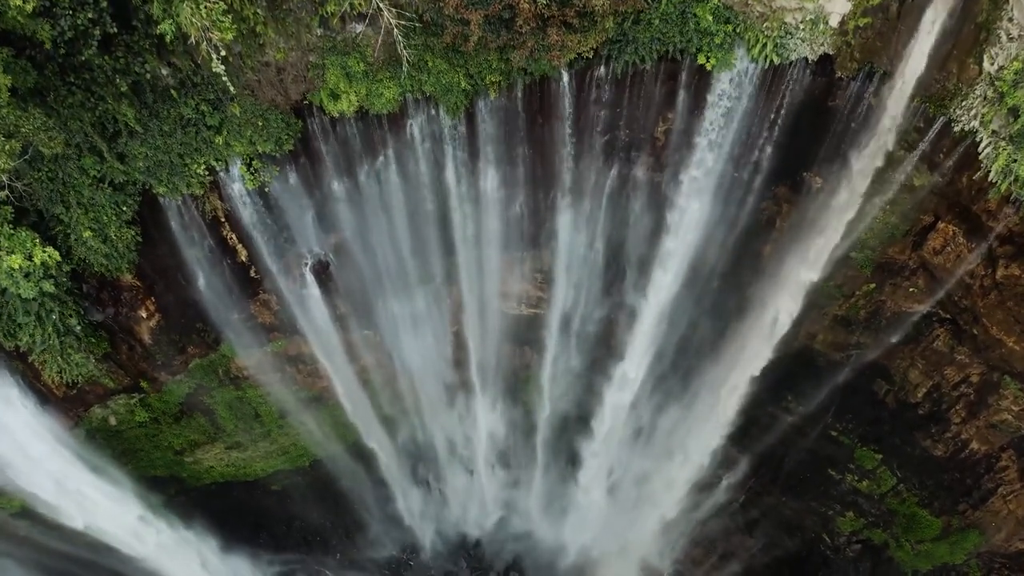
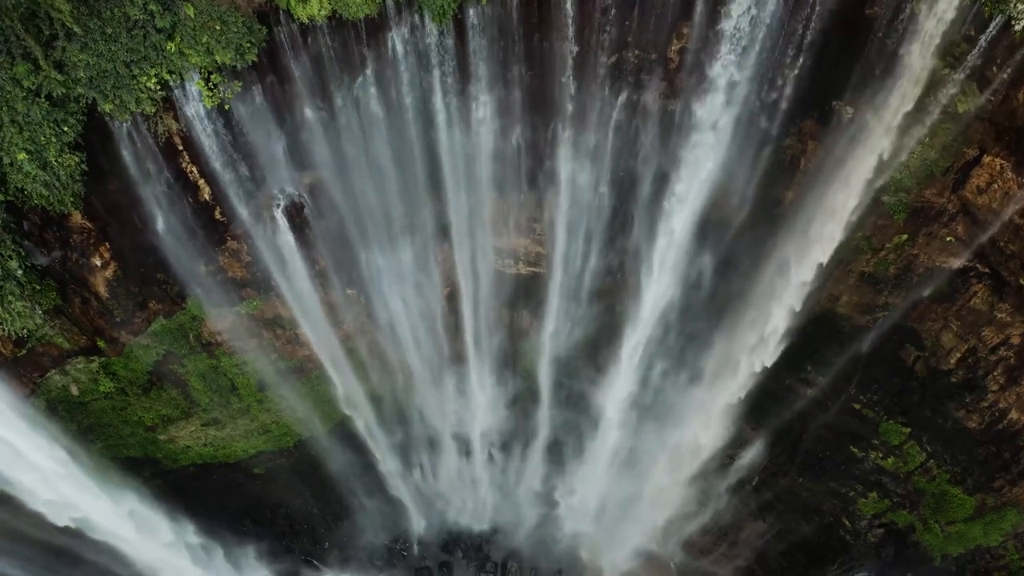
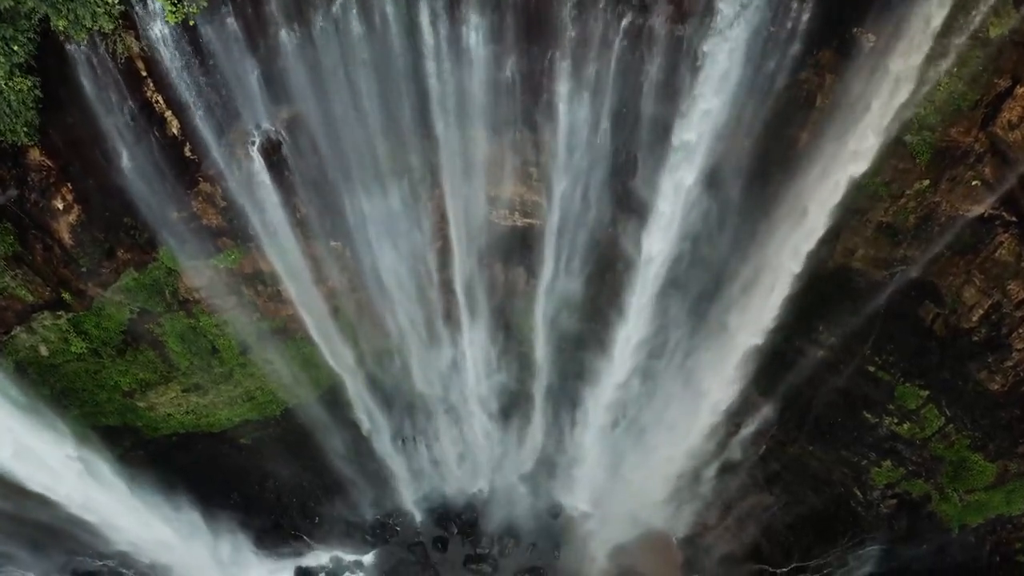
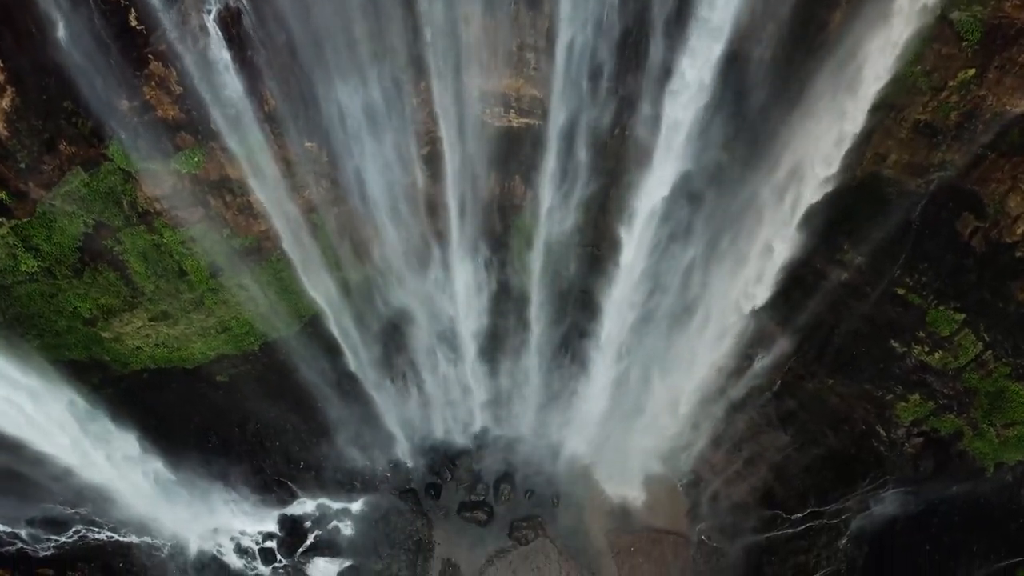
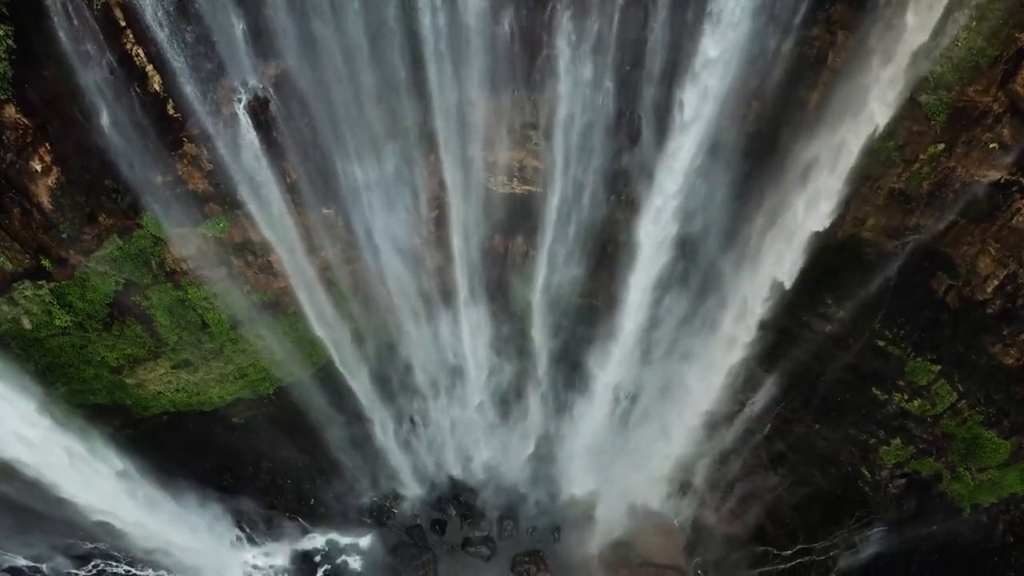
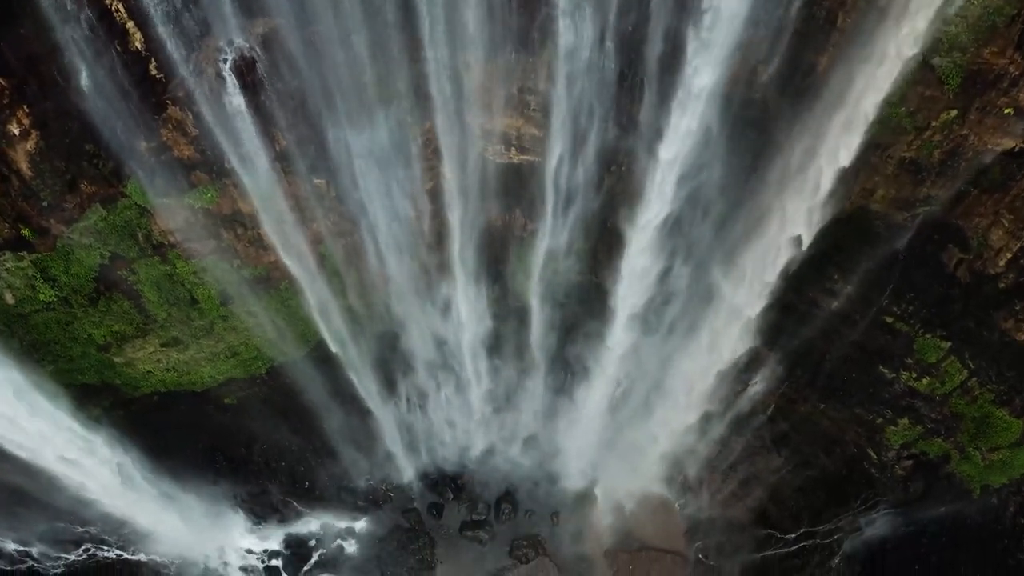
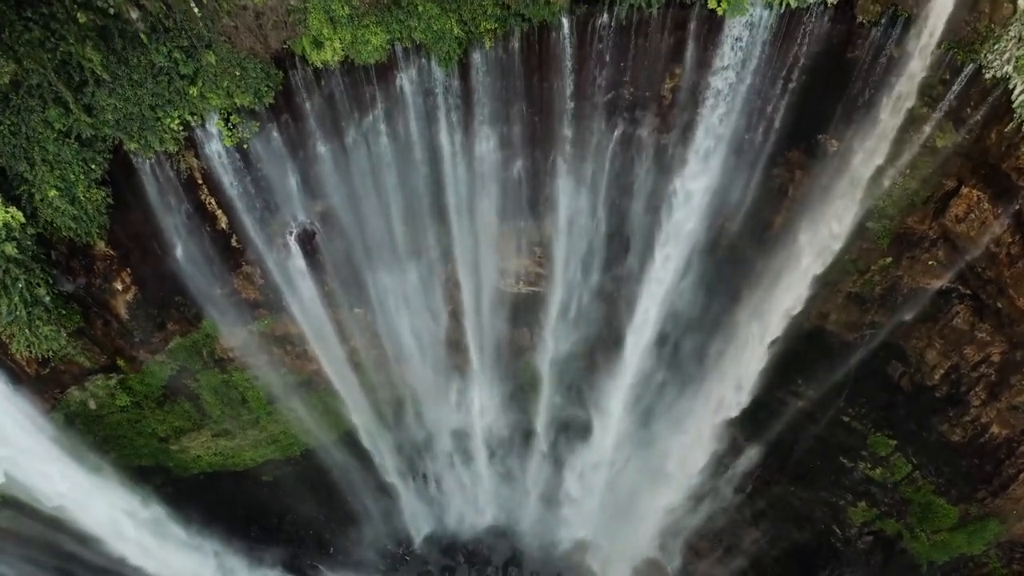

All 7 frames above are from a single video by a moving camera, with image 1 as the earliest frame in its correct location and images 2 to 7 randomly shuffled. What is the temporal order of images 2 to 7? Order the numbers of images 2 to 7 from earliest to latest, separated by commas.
7, 2, 3, 5, 6, 4
